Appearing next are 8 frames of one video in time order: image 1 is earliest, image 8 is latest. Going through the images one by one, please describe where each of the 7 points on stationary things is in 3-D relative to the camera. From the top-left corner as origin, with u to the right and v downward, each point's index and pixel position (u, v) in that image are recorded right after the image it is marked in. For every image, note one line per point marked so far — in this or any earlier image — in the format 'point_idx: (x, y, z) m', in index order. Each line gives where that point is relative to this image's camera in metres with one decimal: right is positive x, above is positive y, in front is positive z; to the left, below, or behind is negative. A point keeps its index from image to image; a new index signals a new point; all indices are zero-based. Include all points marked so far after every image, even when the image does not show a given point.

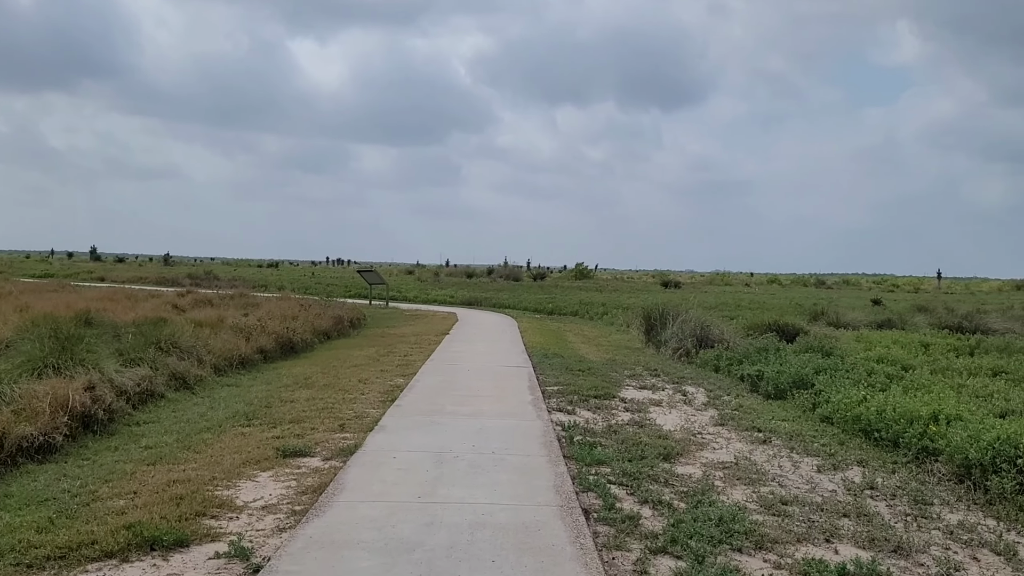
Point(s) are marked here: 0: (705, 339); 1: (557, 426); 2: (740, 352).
0: (+3.3, -0.9, +15.1) m
1: (+0.4, -1.2, +7.9) m
2: (+3.4, -1.0, +13.3) m
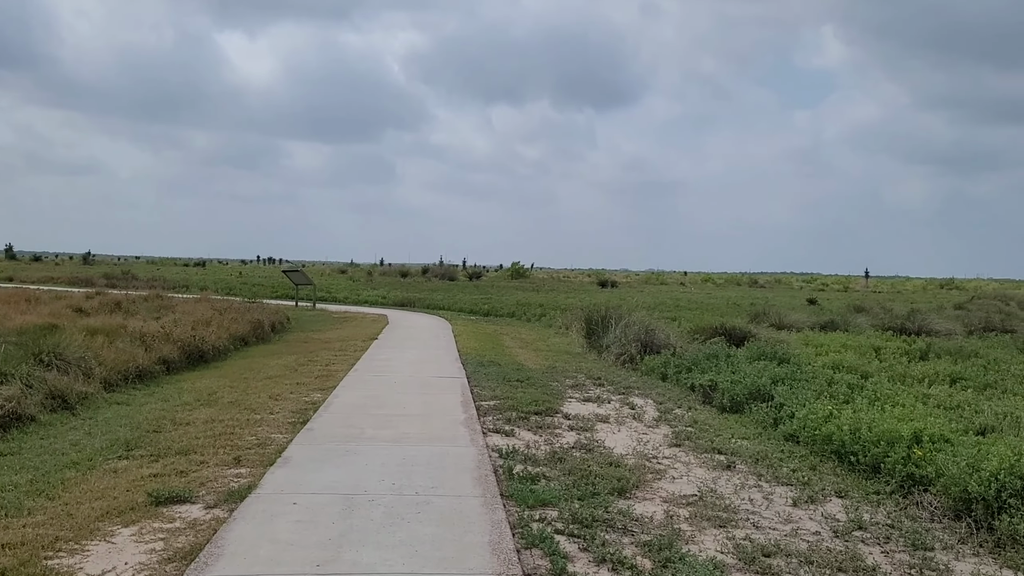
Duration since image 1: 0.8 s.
0: (+2.2, -0.9, +14.3) m
1: (-0.1, -1.3, +6.9) m
2: (+2.5, -1.0, +12.5) m
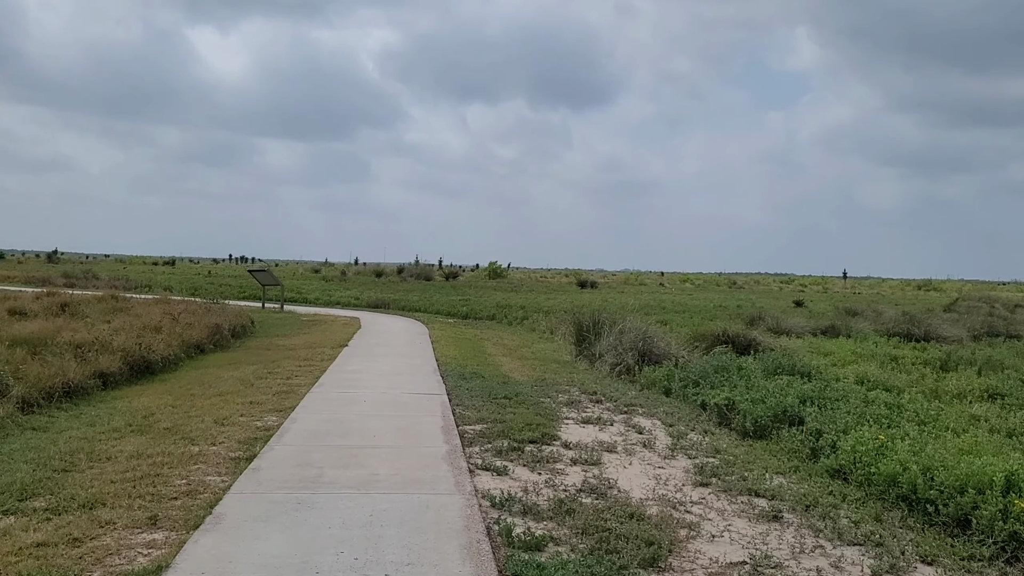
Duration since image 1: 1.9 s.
0: (+2.0, -1.0, +12.9) m
1: (-0.2, -1.3, +5.5) m
2: (+2.3, -1.1, +11.2) m
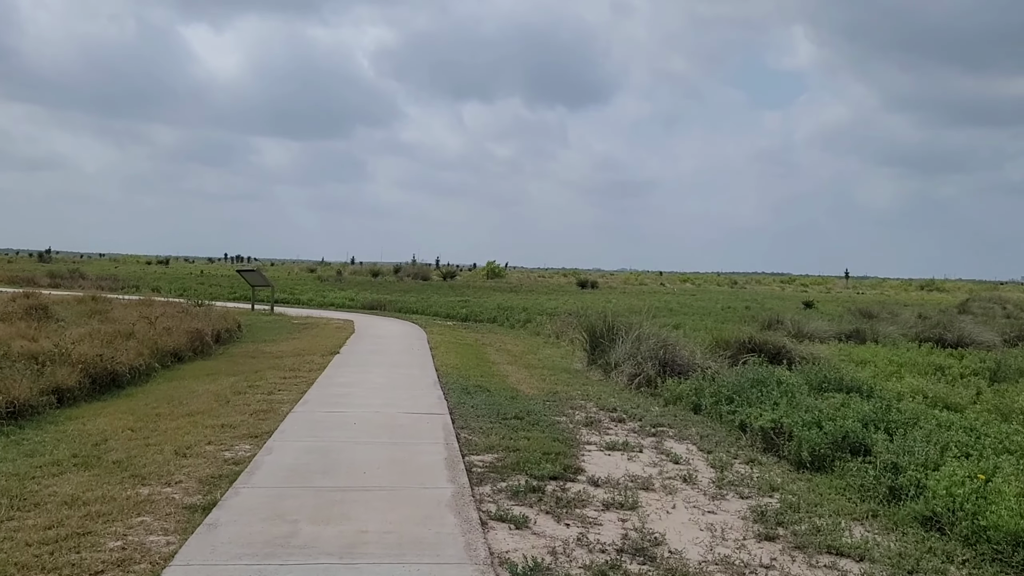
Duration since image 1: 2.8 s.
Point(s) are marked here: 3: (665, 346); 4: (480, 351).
0: (+2.1, -1.0, +11.7) m
1: (0.0, -1.4, +4.3) m
2: (+2.4, -1.1, +9.9) m
3: (+2.1, -0.8, +12.2) m
4: (-0.6, -1.1, +16.0) m
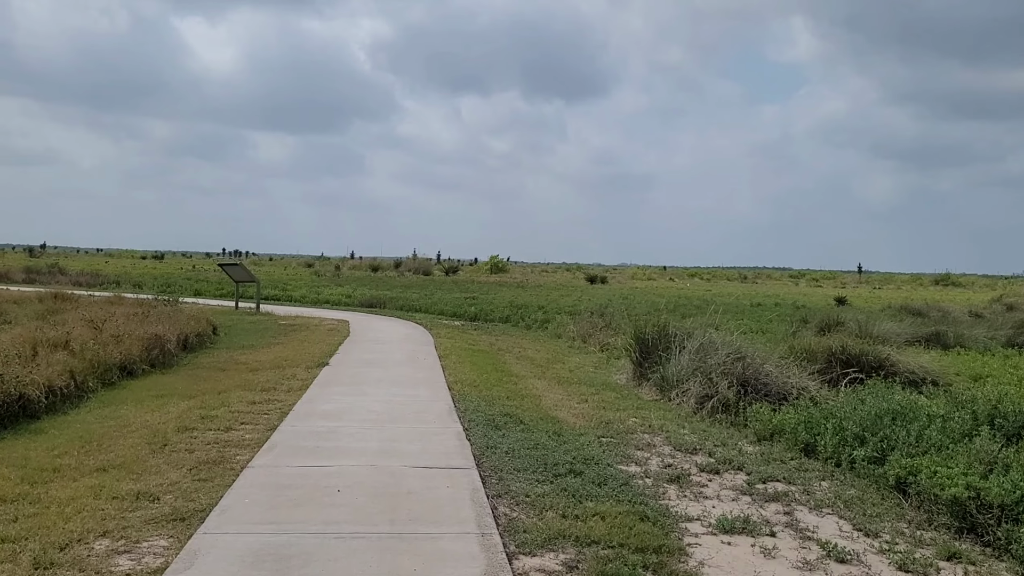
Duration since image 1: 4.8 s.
0: (+2.5, -1.0, +9.1) m
1: (+0.3, -1.4, +1.6) m
2: (+2.8, -1.1, +7.3) m
3: (+2.5, -0.8, +9.6) m
4: (-0.2, -1.1, +13.4) m
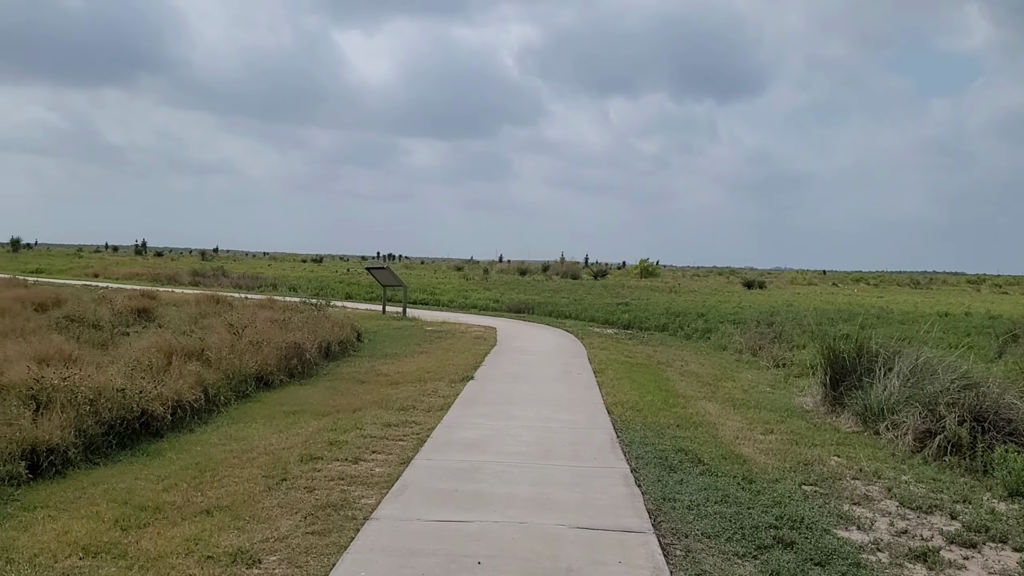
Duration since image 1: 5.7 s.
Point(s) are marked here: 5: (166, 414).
0: (+3.9, -1.1, +7.3) m
1: (+0.6, -1.4, +0.3) m
2: (+4.0, -1.2, +5.5) m
3: (+4.0, -0.9, +7.7) m
4: (+2.0, -1.2, +12.0) m
5: (-2.9, -1.1, +7.5) m
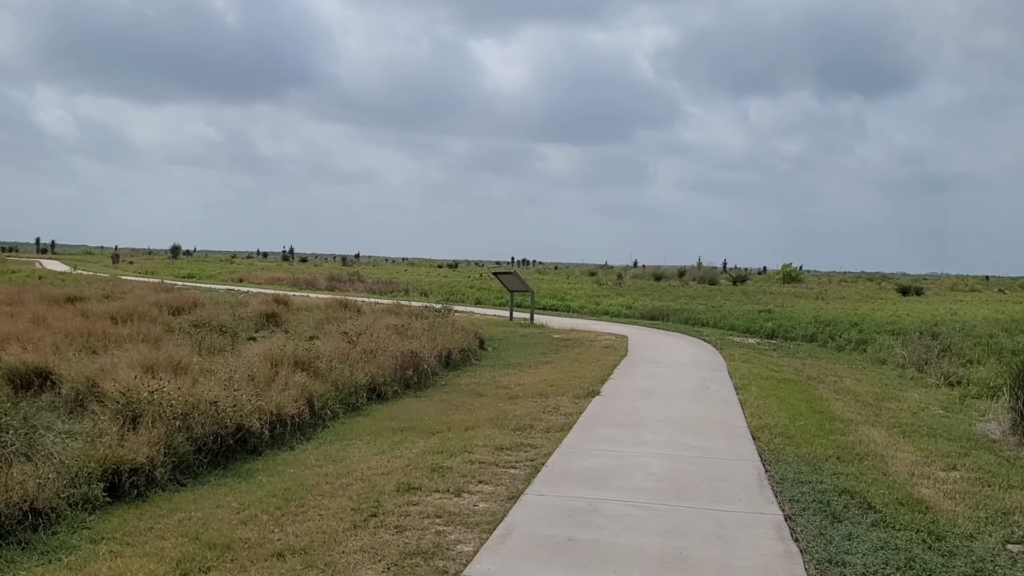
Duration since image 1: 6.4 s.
0: (+4.8, -1.1, +5.7) m
1: (+0.5, -1.5, -0.7) m
2: (+4.6, -1.2, +3.9) m
3: (+5.0, -0.9, +6.2) m
4: (+3.6, -1.3, +10.6) m
5: (-1.9, -1.1, +6.9) m
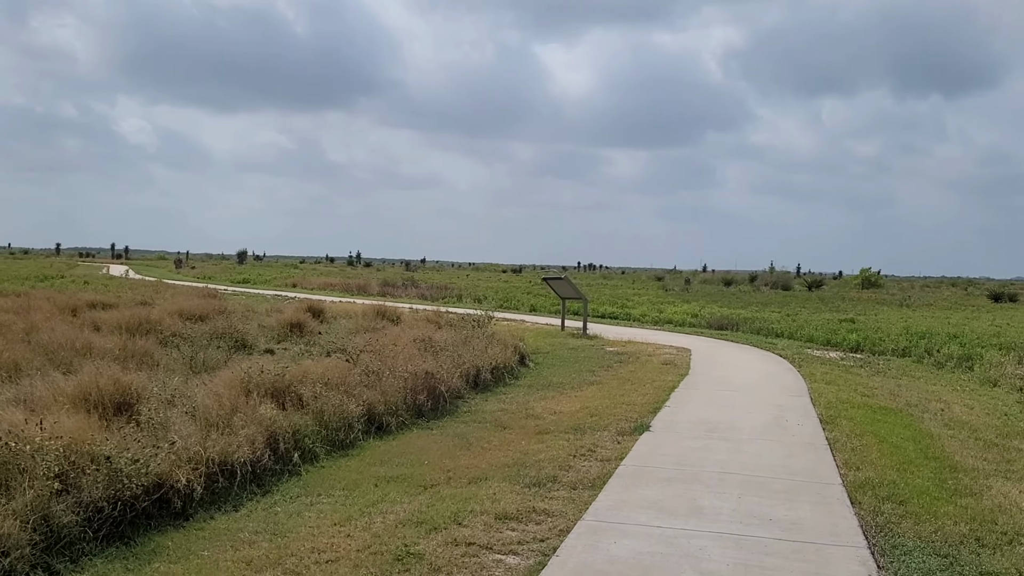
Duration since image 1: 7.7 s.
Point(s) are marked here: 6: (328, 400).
0: (+4.8, -1.2, +3.6) m
1: (-0.1, -1.5, -2.5) m
2: (+4.4, -1.3, +1.8) m
3: (+4.9, -1.0, +4.0) m
4: (+3.9, -1.4, +8.6) m
5: (-1.9, -1.2, +5.3) m
6: (-1.5, -0.9, +7.5) m
